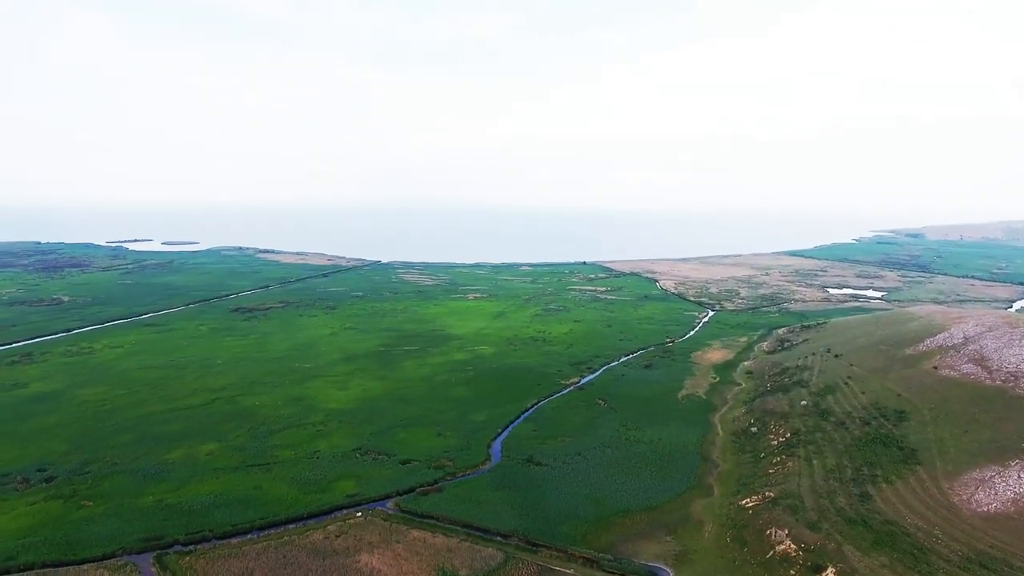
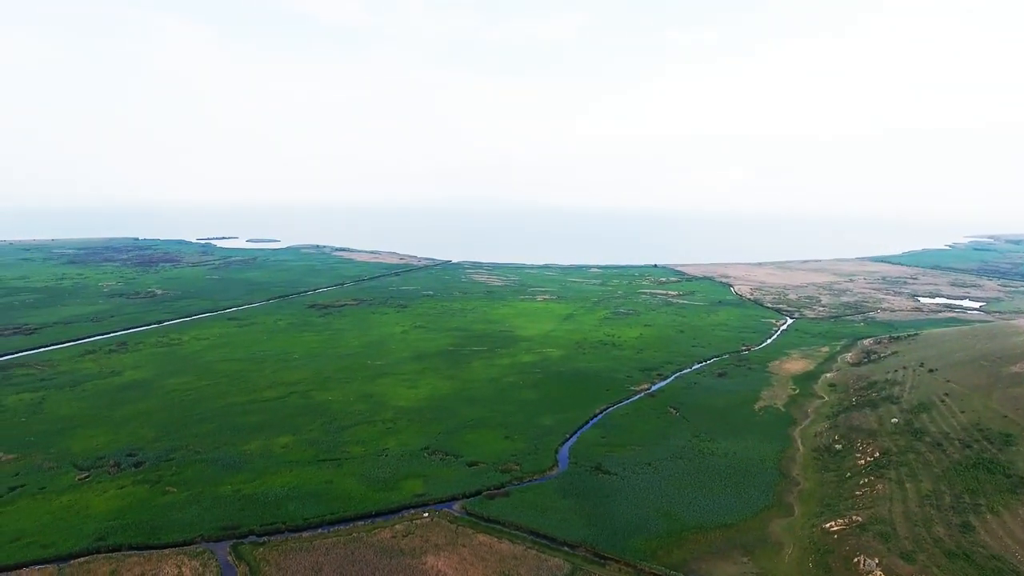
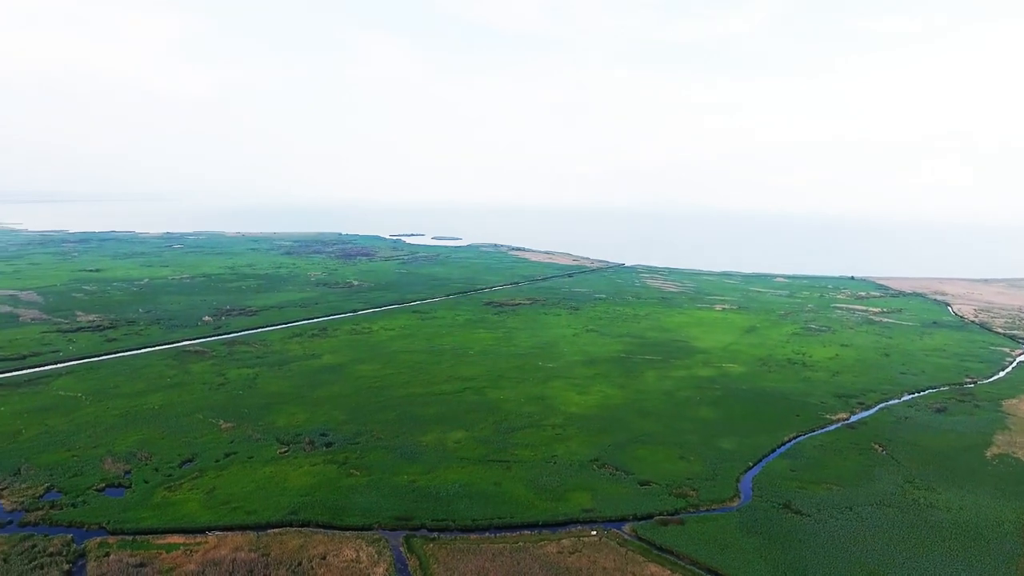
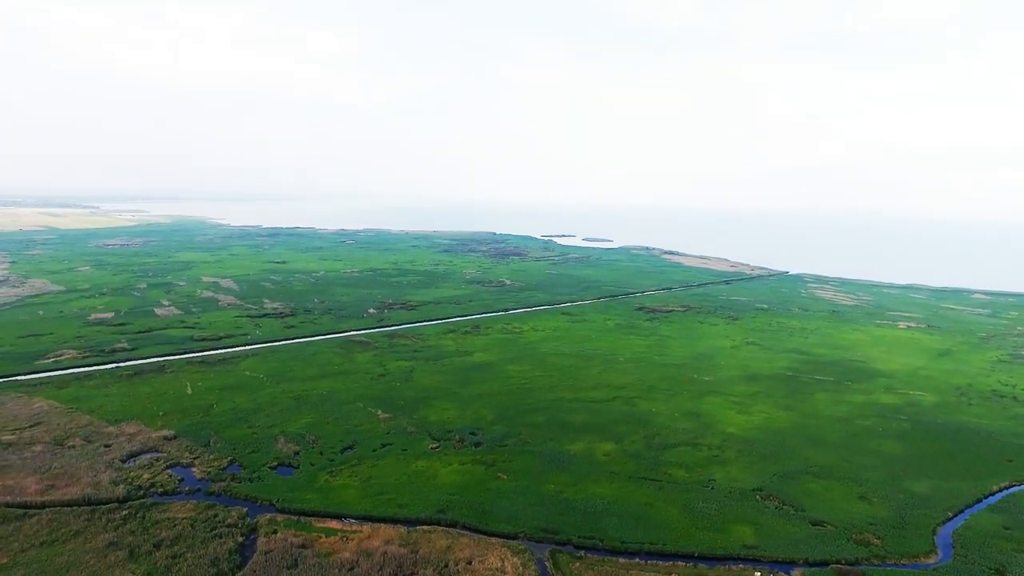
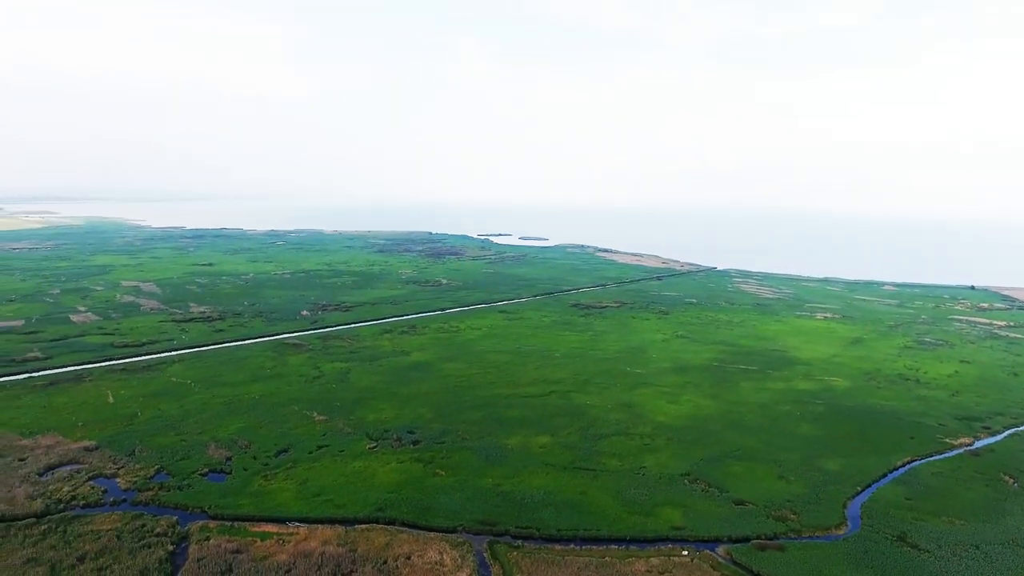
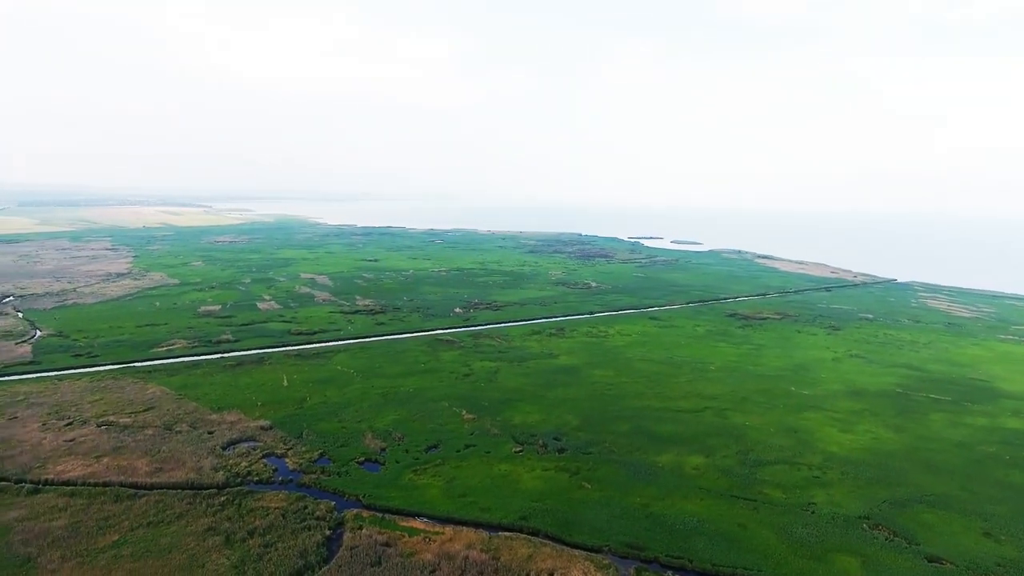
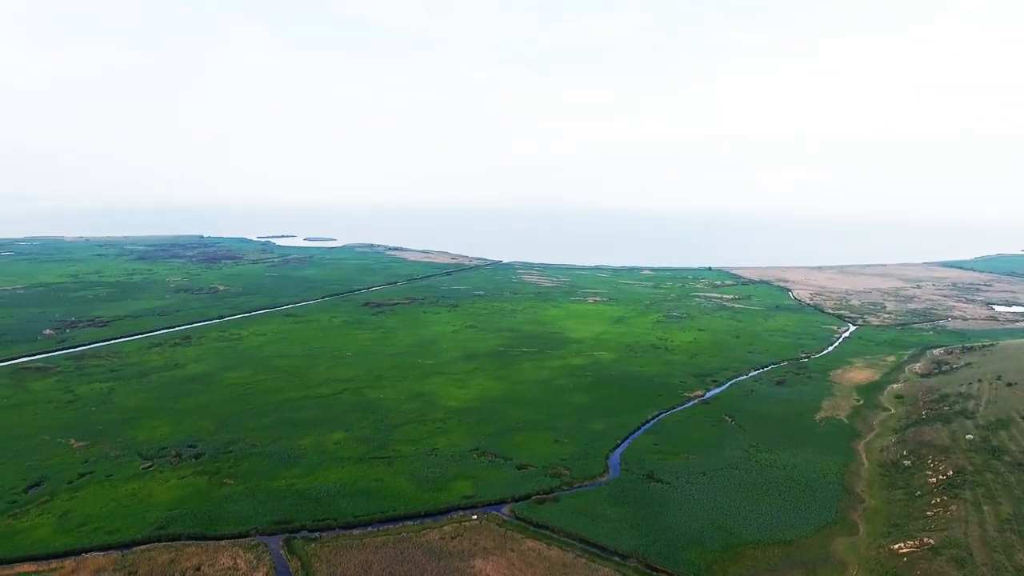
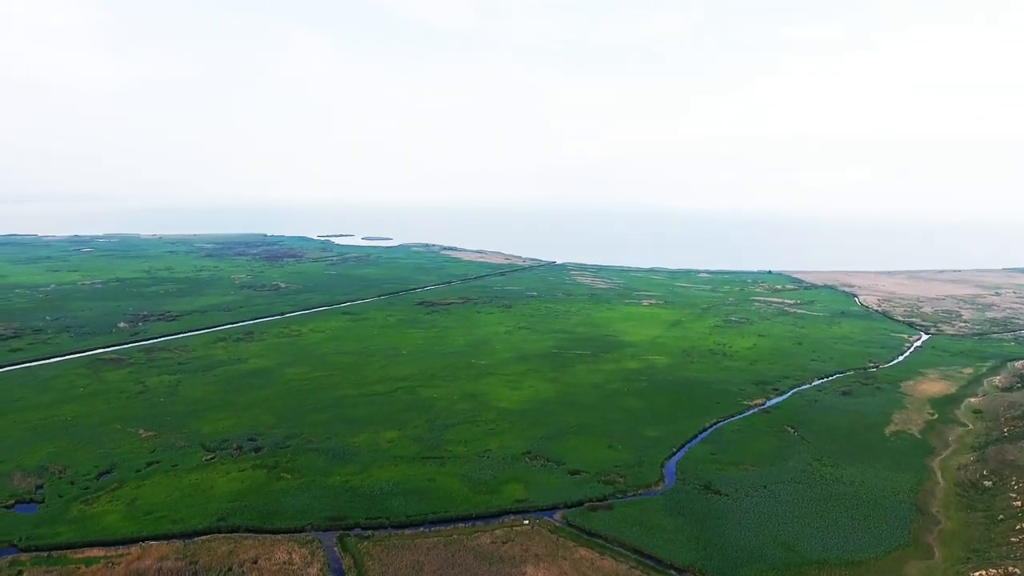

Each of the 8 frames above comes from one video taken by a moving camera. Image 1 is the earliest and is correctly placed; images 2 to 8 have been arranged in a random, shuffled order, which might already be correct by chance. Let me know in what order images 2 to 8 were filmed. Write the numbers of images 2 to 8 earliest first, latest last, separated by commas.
2, 7, 8, 3, 5, 4, 6
